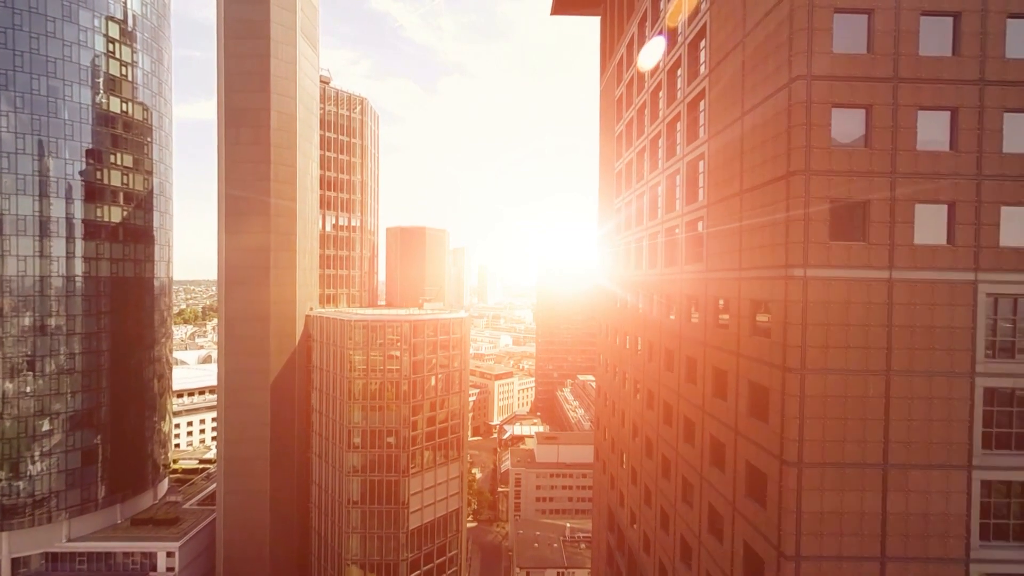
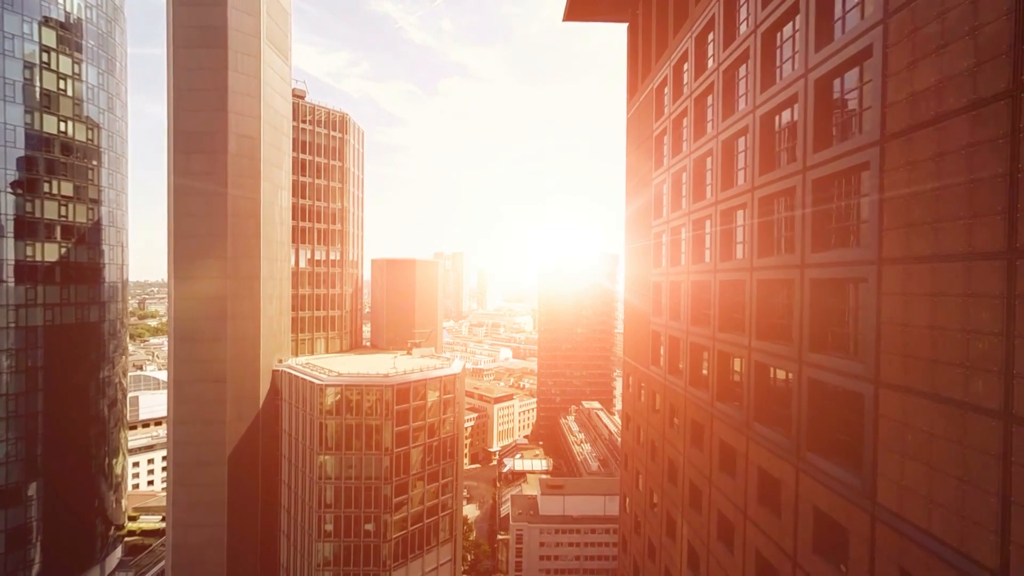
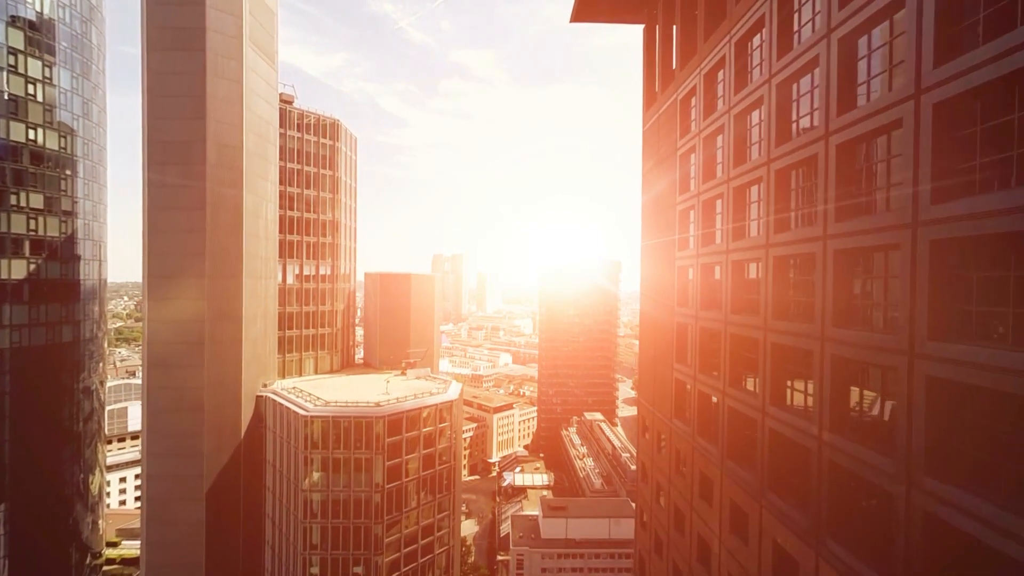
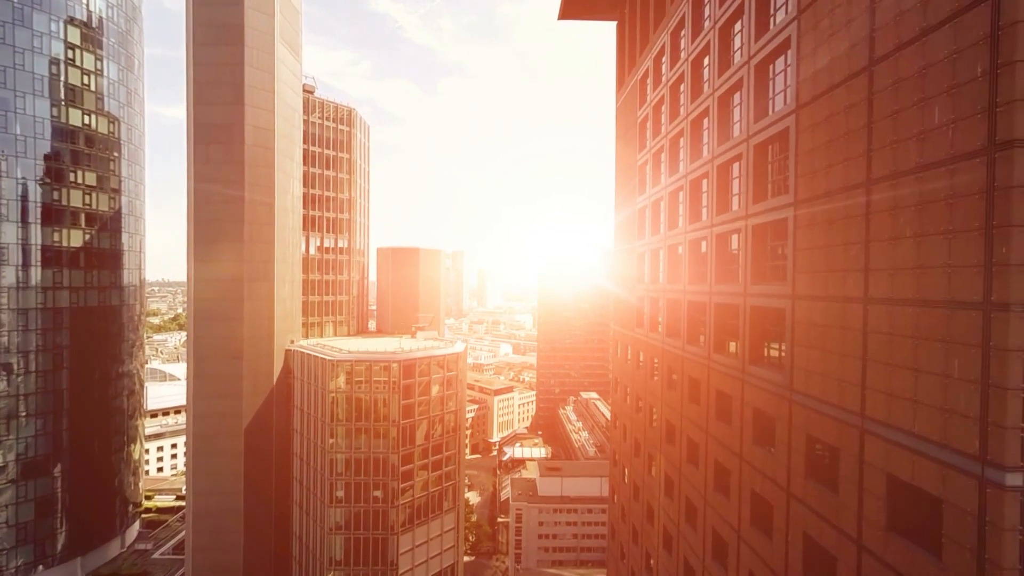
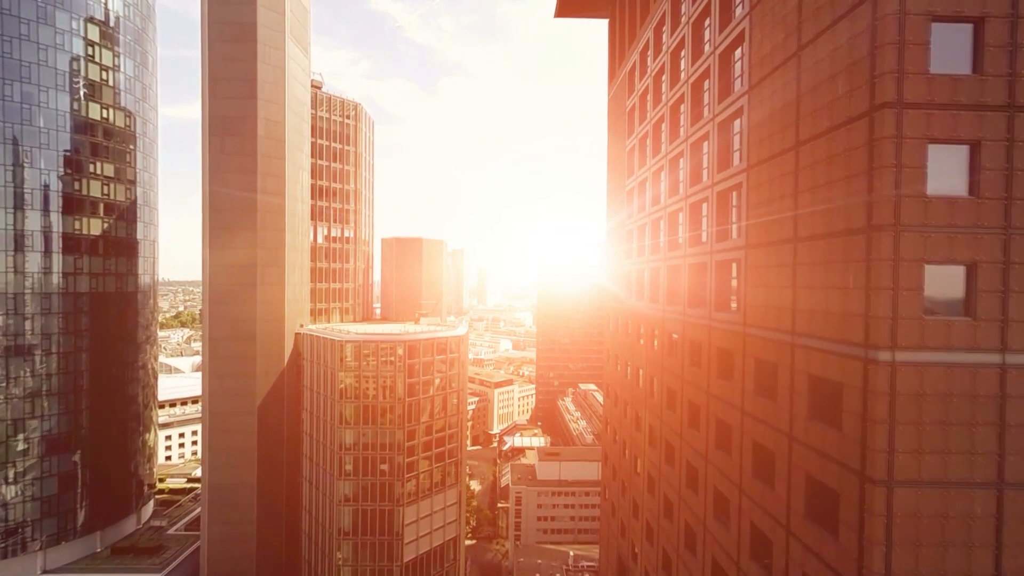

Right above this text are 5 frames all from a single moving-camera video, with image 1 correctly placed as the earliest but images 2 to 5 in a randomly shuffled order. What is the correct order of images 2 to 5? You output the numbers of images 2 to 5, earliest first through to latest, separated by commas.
5, 4, 2, 3
